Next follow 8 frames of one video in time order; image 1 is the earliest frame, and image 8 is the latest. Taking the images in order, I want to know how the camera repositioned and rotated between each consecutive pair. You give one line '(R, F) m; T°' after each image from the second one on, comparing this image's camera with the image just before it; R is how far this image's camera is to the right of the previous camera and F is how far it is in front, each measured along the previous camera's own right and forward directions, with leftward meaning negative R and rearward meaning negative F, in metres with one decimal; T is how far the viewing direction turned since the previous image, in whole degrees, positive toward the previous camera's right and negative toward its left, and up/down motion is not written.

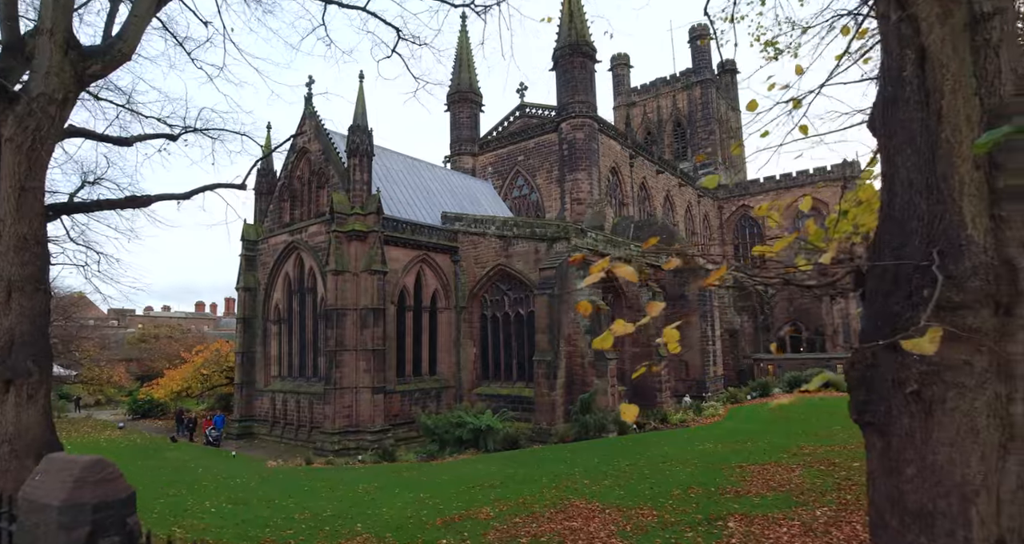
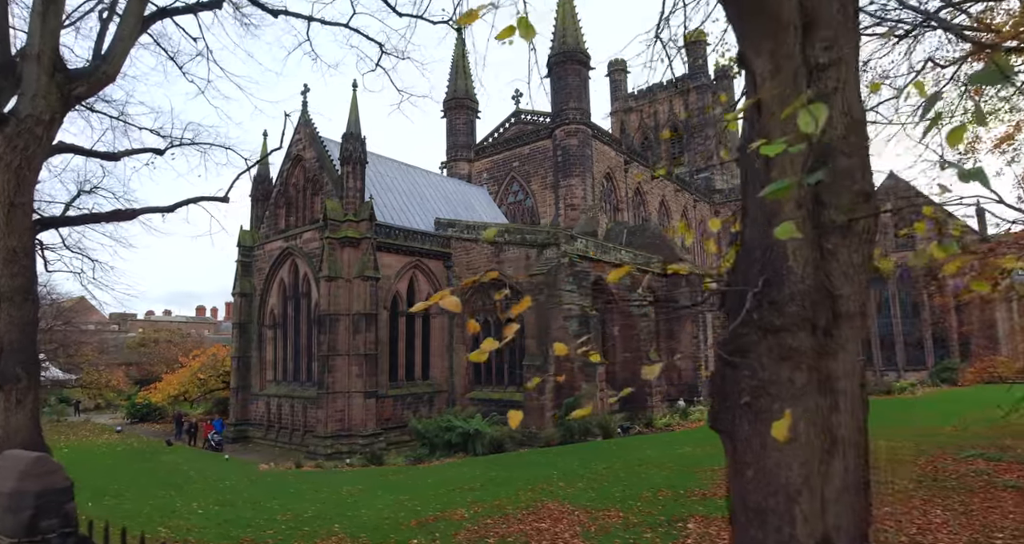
(+0.3, -0.2) m; 0°
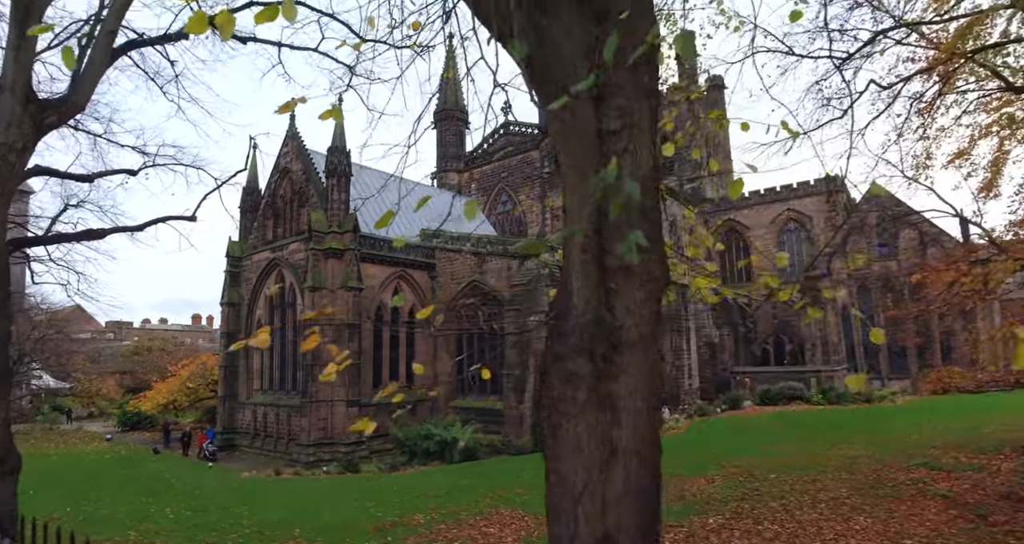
(+0.5, -0.3) m; 0°
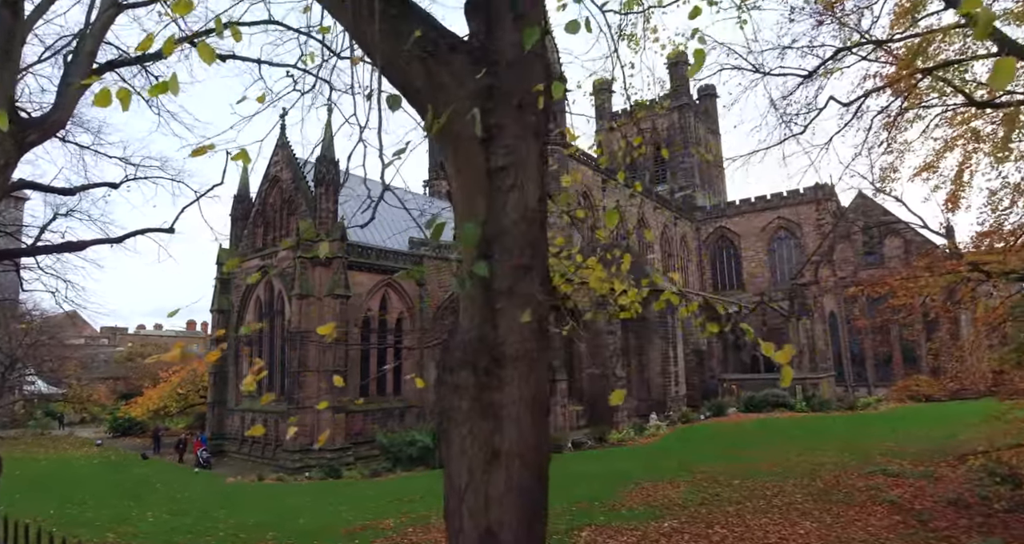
(+0.4, -0.2) m; 0°
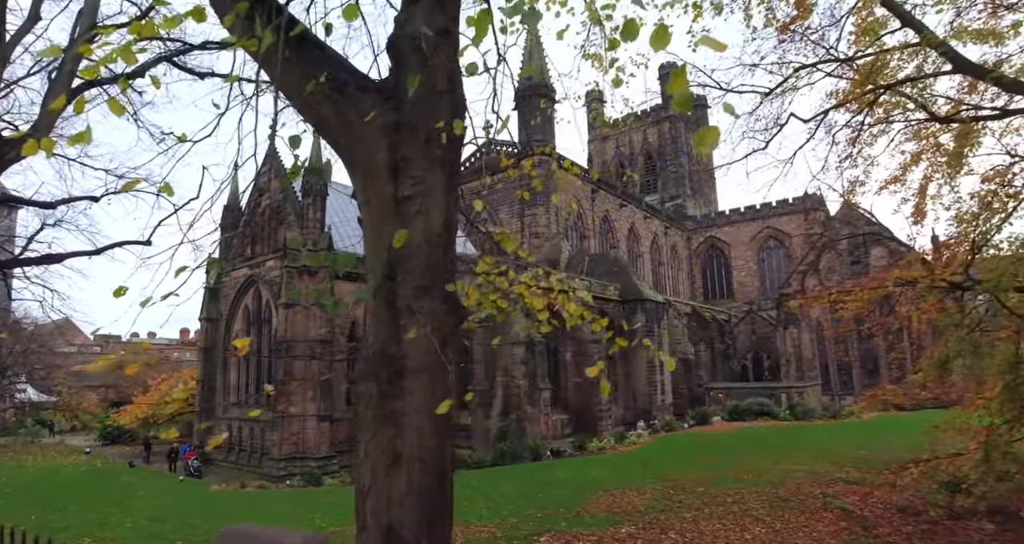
(+0.4, -0.2) m; 0°
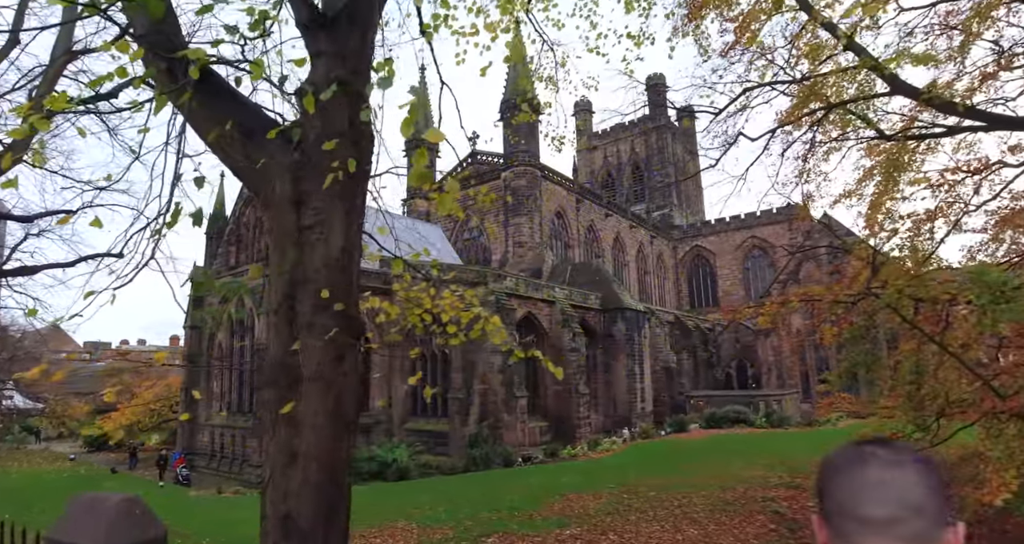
(+0.5, -0.4) m; 0°
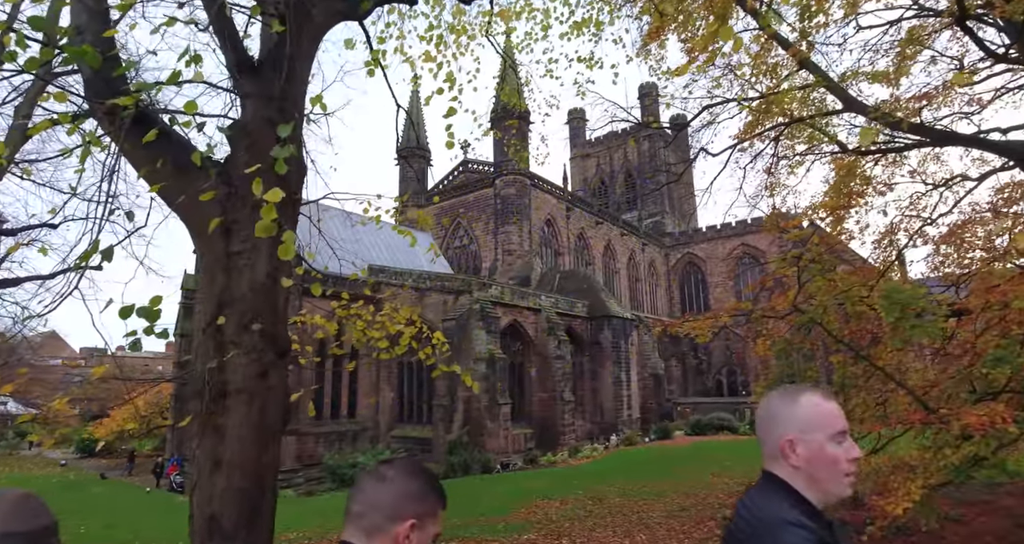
(+0.4, -0.3) m; 0°
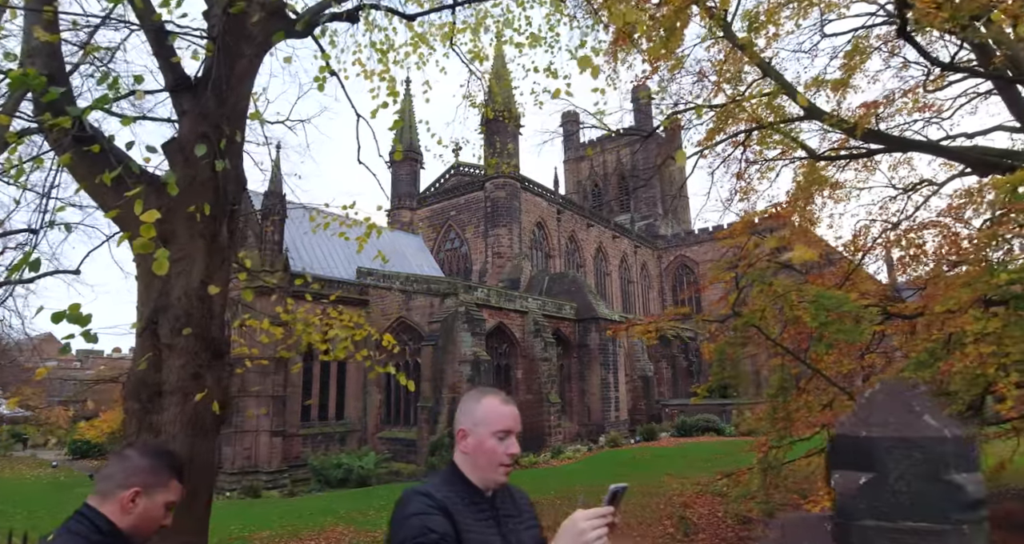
(+0.4, -0.2) m; 0°
